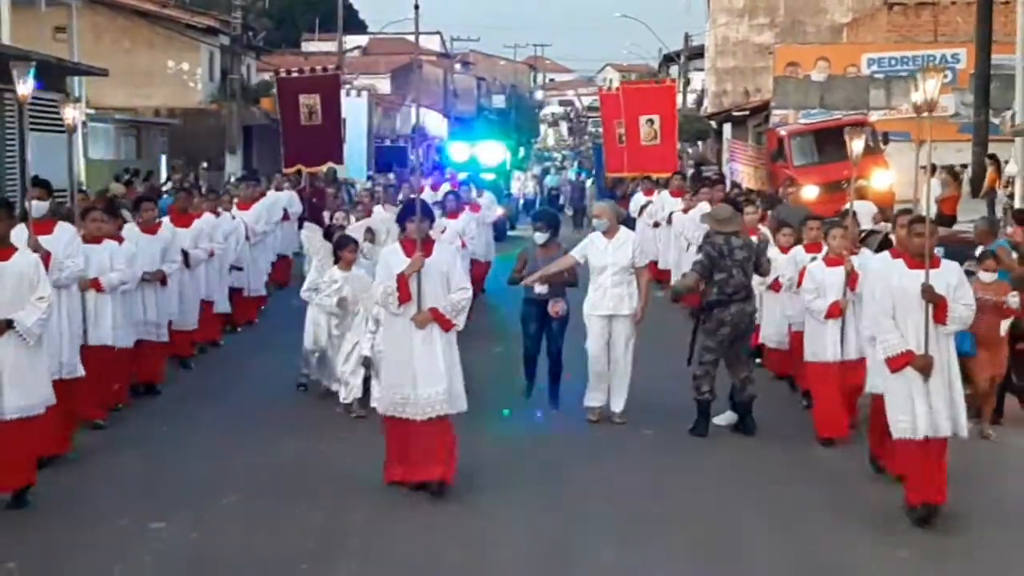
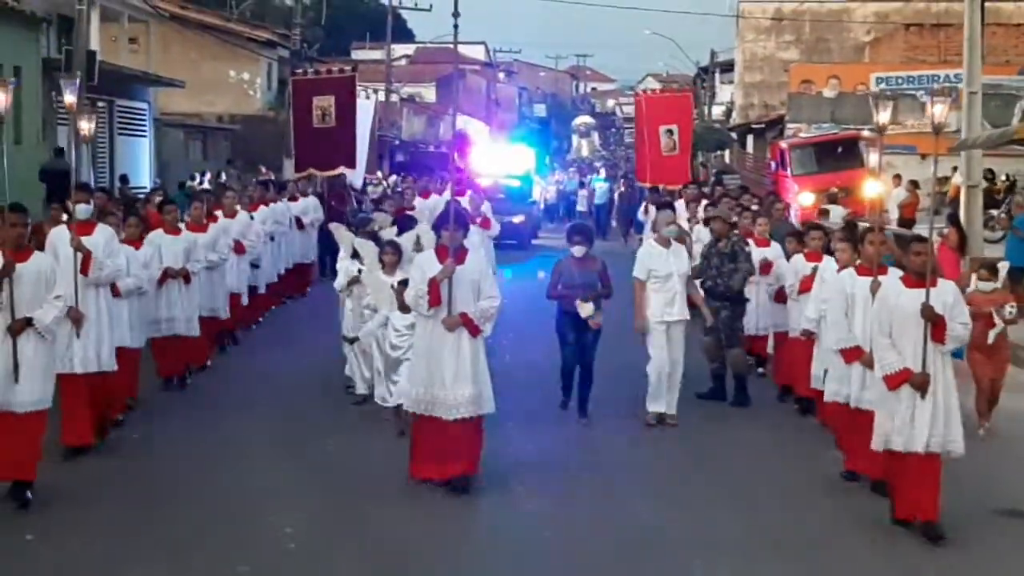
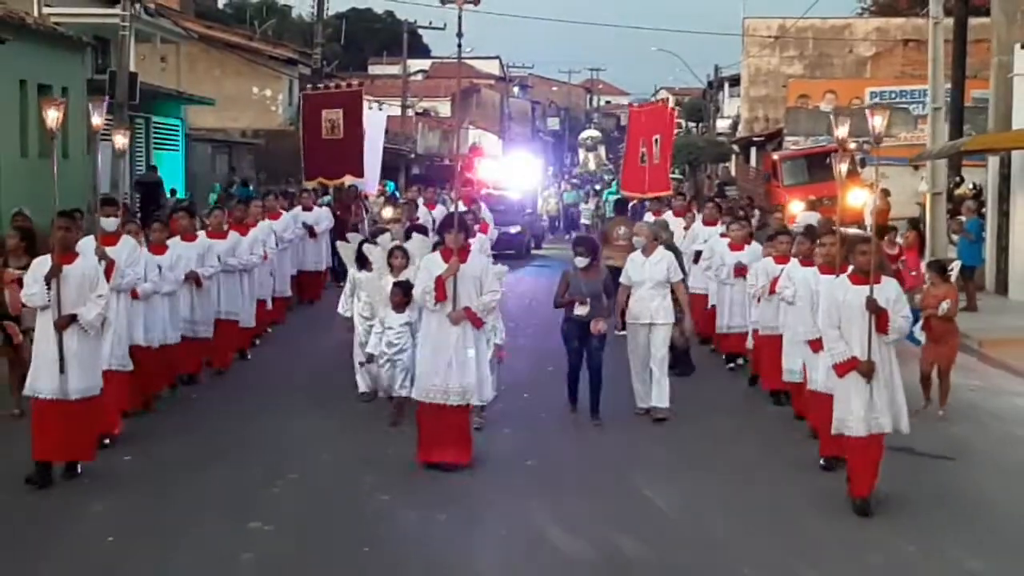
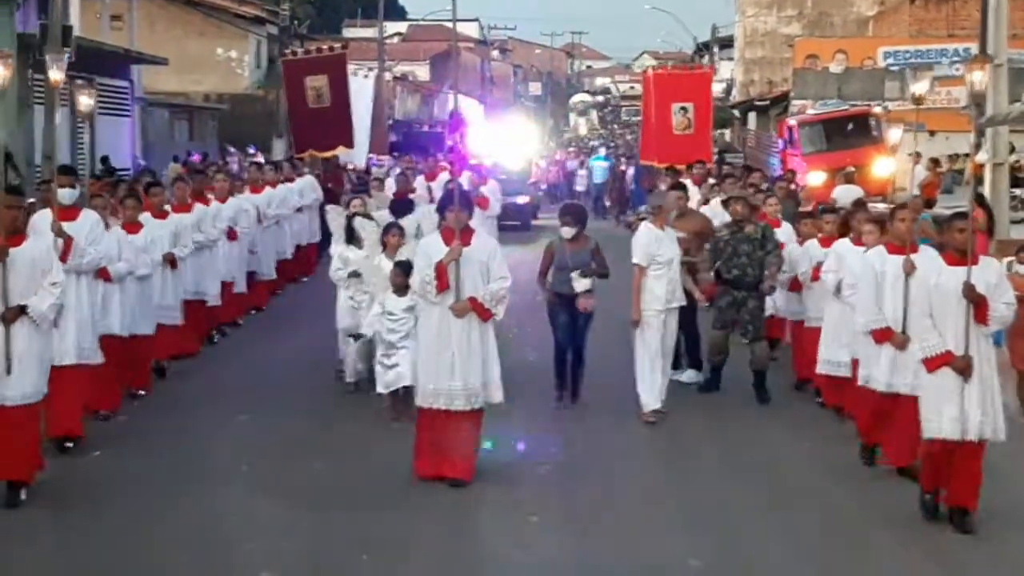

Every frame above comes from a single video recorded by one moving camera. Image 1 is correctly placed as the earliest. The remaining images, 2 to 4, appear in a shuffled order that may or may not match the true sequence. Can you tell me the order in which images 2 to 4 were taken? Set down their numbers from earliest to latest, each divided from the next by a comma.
4, 2, 3
